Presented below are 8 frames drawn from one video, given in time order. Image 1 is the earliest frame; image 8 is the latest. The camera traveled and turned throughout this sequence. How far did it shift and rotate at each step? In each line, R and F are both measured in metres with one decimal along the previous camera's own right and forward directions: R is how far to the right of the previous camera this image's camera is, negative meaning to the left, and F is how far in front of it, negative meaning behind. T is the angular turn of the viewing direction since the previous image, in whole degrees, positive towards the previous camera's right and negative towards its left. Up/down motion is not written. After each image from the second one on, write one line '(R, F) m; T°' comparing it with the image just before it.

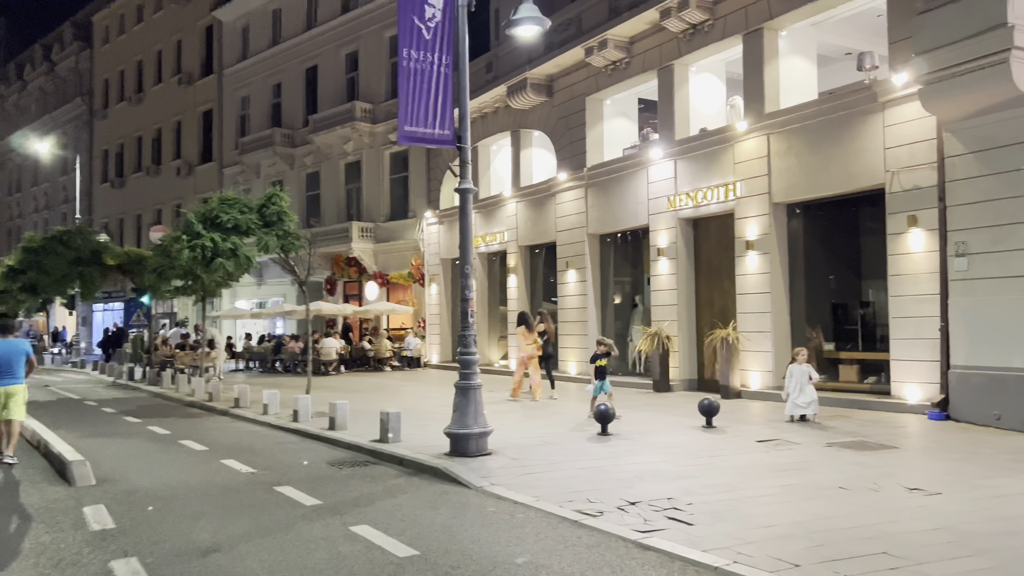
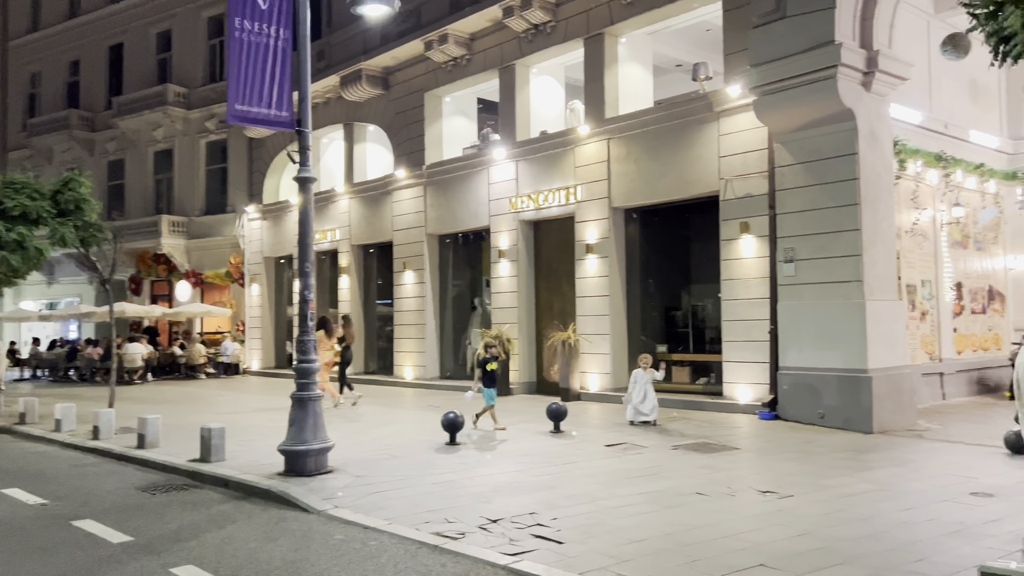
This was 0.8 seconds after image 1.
(-0.2, +0.6) m; +12°
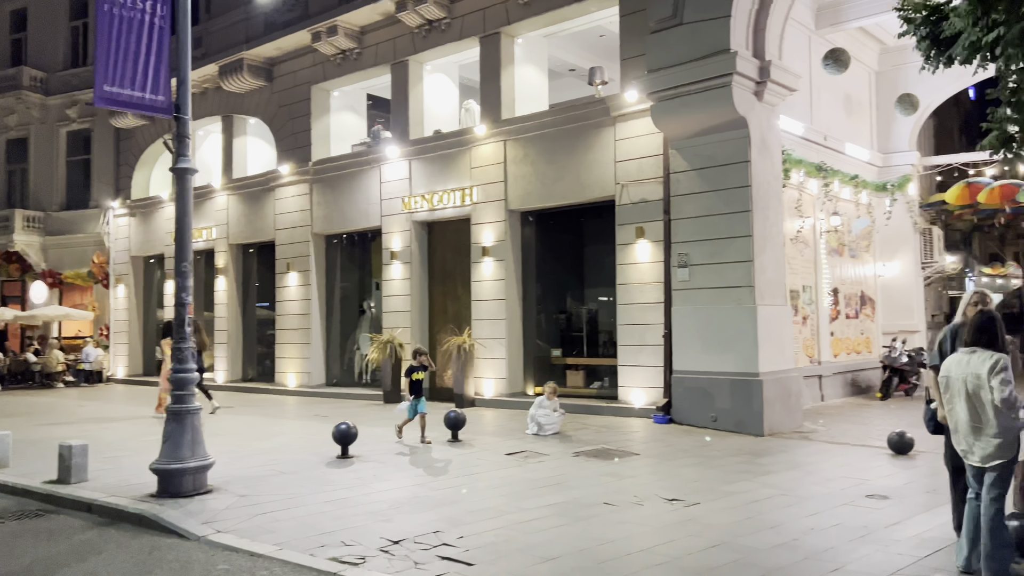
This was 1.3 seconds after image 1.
(-0.2, +0.4) m; +8°
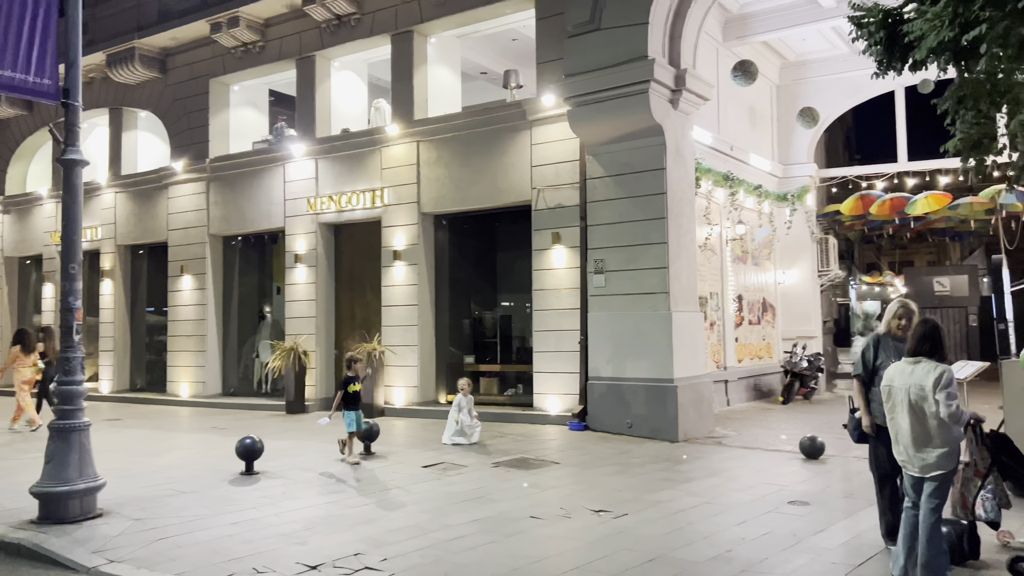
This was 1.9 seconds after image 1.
(-0.2, +0.3) m; +7°
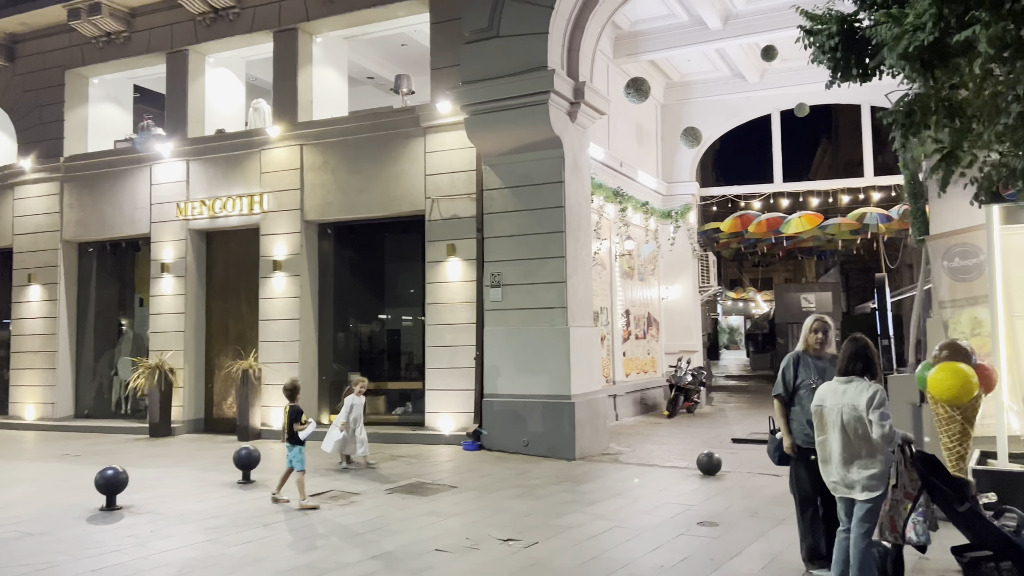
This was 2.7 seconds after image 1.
(-0.2, +0.4) m; +9°
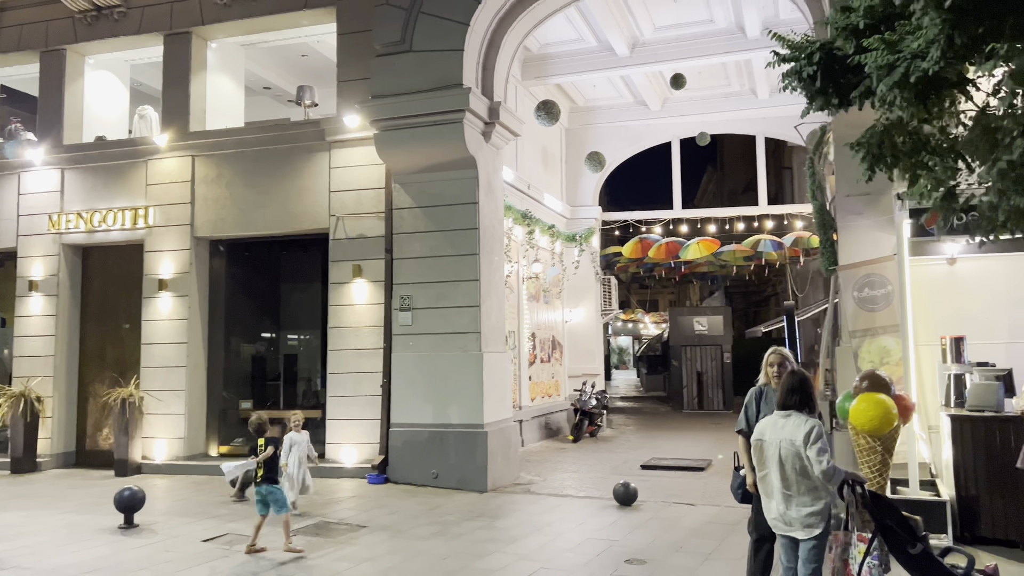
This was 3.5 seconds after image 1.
(-0.2, +0.4) m; +8°
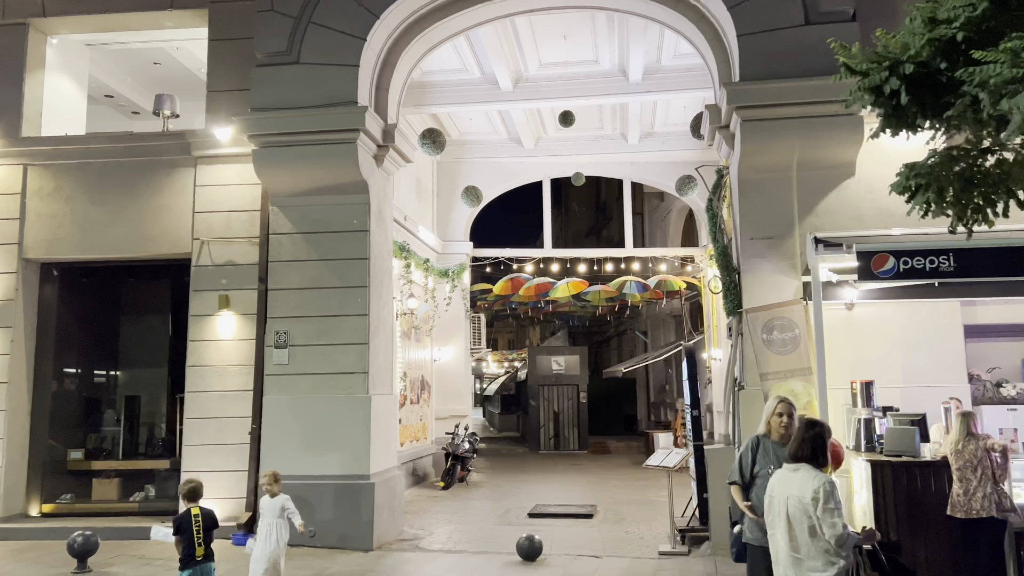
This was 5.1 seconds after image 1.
(-0.6, +0.7) m; +12°
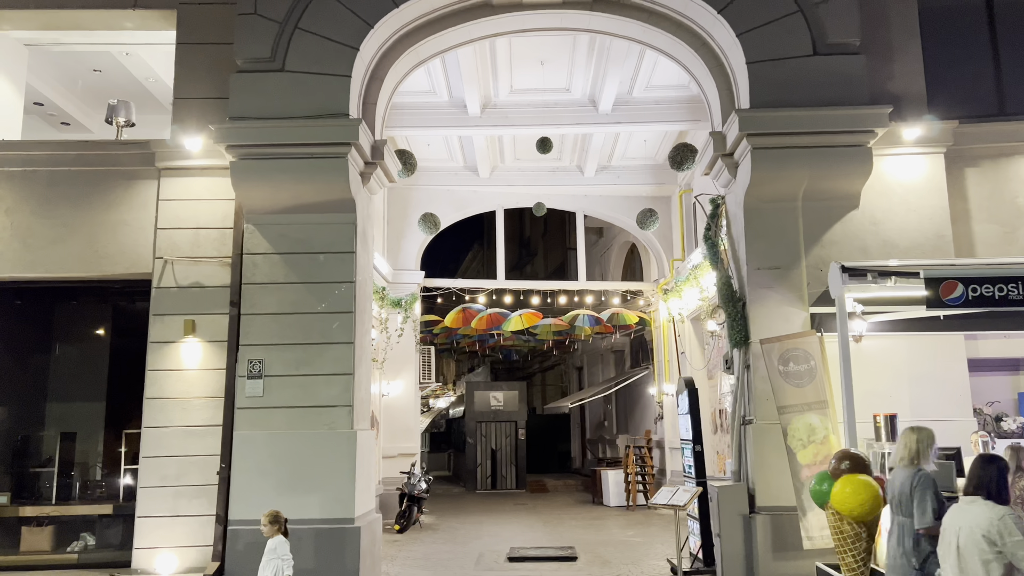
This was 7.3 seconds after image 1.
(-0.9, +0.5) m; +7°
